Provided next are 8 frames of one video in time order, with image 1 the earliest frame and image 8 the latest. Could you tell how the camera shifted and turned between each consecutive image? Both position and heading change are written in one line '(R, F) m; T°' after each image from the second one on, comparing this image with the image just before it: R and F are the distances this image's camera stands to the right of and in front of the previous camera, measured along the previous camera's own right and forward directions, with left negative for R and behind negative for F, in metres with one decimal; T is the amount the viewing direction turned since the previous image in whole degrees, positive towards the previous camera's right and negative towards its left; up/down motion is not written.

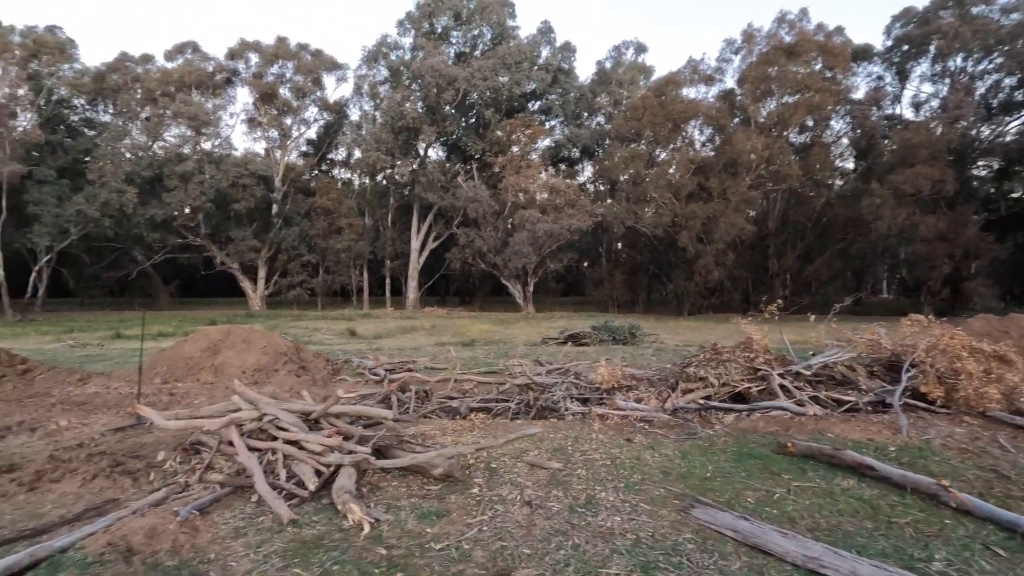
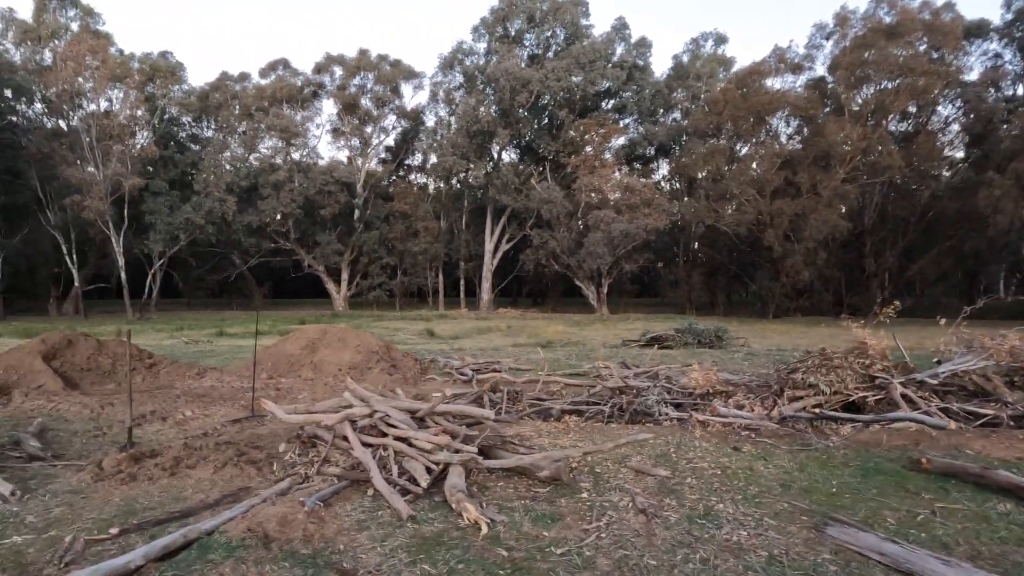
(-0.3, 0.0) m; -7°
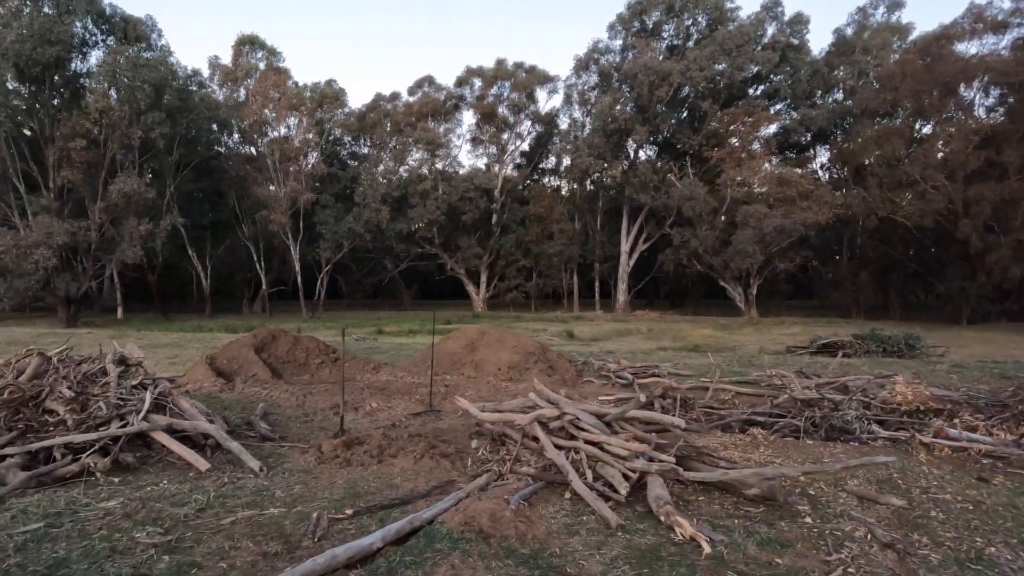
(-0.5, 0.0) m; -14°
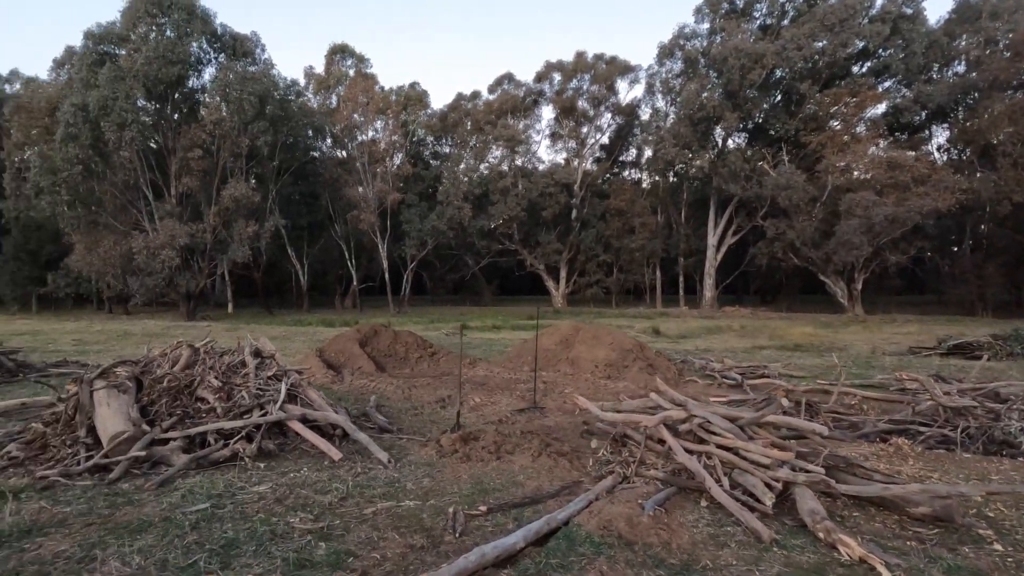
(-0.3, +0.1) m; -8°
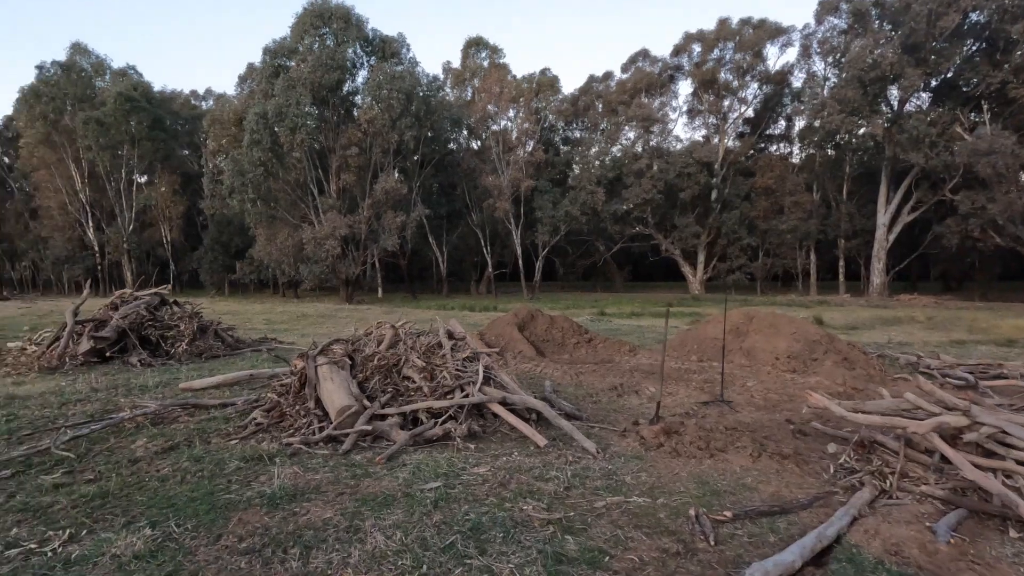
(-0.6, +0.2) m; -13°
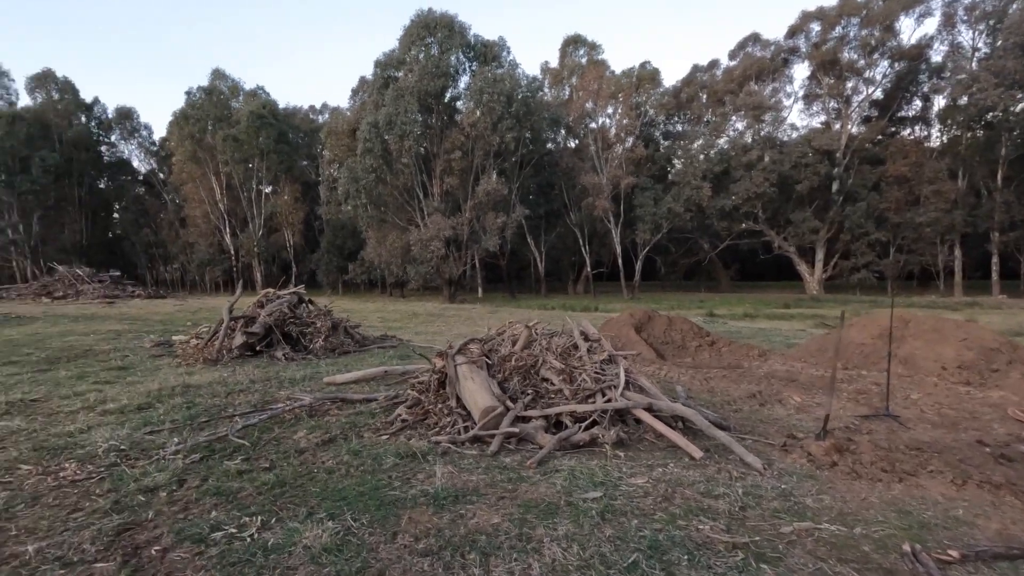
(-0.4, +0.1) m; -10°
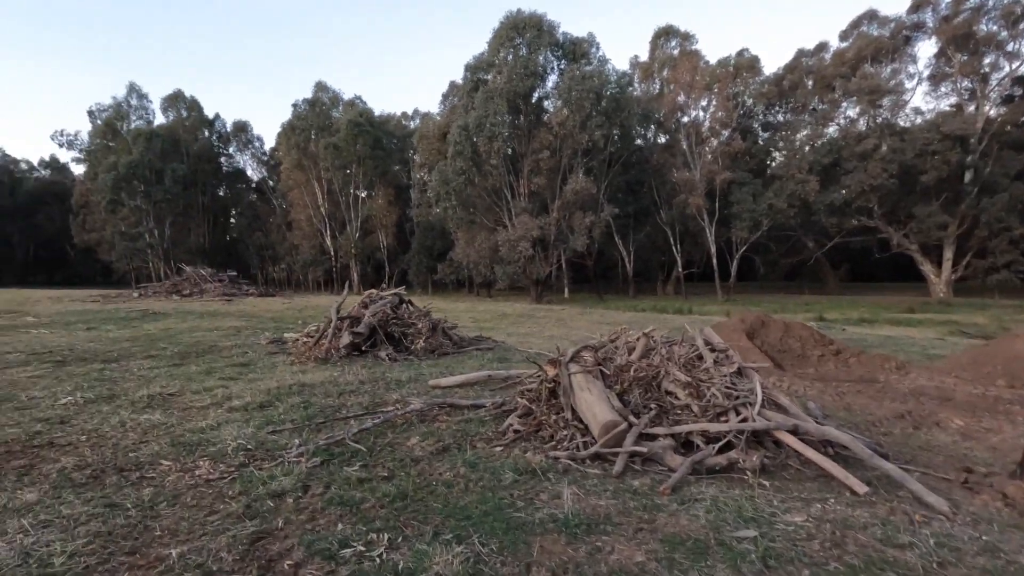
(-0.3, +0.2) m; -9°
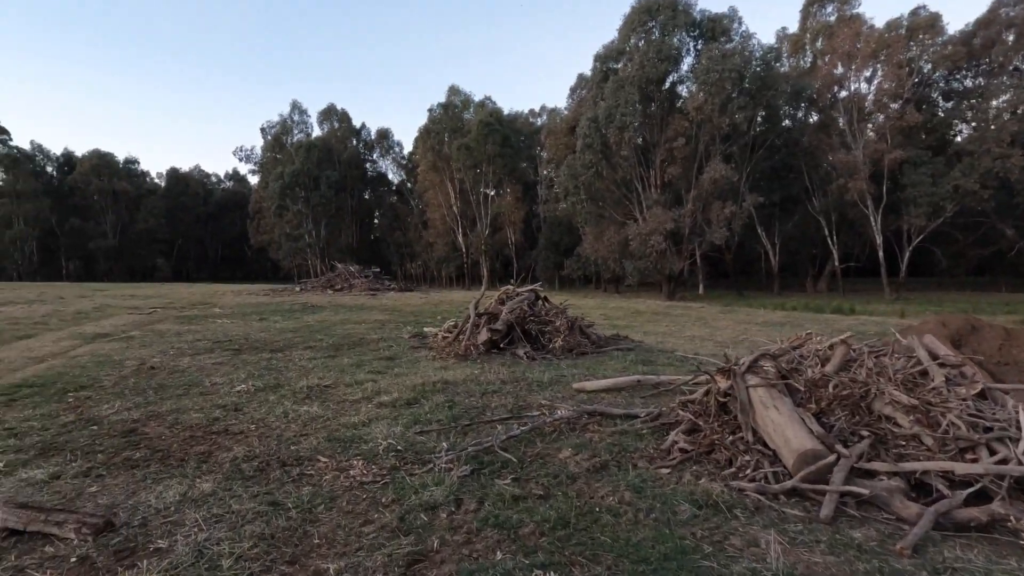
(-0.3, +0.4) m; -13°
